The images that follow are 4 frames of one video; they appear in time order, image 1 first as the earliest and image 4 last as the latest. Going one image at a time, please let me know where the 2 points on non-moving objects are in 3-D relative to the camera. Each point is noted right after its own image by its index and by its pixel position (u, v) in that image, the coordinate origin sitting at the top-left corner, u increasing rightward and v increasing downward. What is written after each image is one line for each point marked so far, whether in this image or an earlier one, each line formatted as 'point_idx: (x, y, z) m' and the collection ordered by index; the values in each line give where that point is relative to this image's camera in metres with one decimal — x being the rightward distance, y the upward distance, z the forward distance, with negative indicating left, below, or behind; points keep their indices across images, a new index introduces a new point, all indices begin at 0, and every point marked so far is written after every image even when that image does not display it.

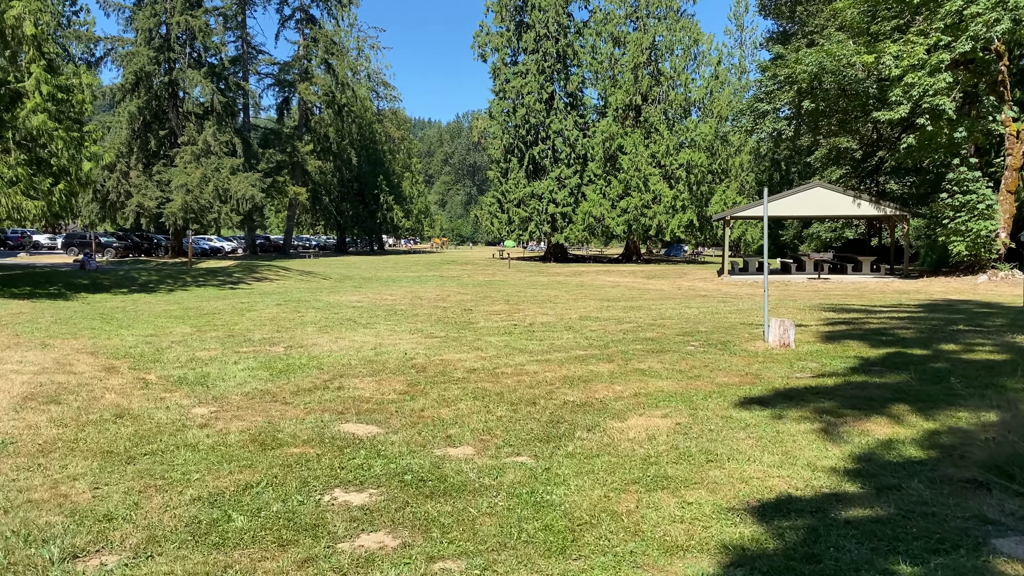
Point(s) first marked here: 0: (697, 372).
0: (+1.6, -0.7, +6.8) m
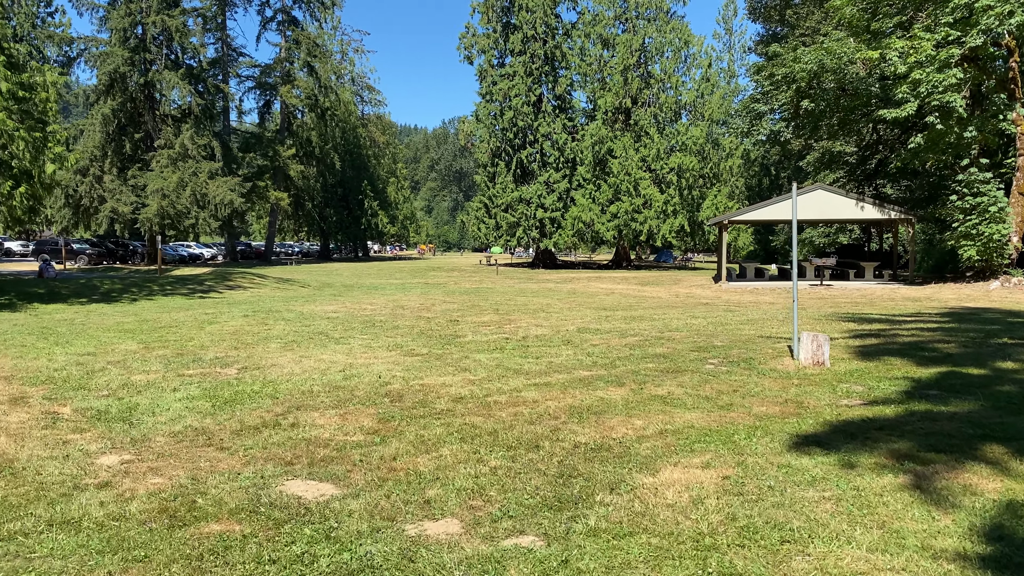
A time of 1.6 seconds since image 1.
0: (+1.5, -0.8, +5.7) m
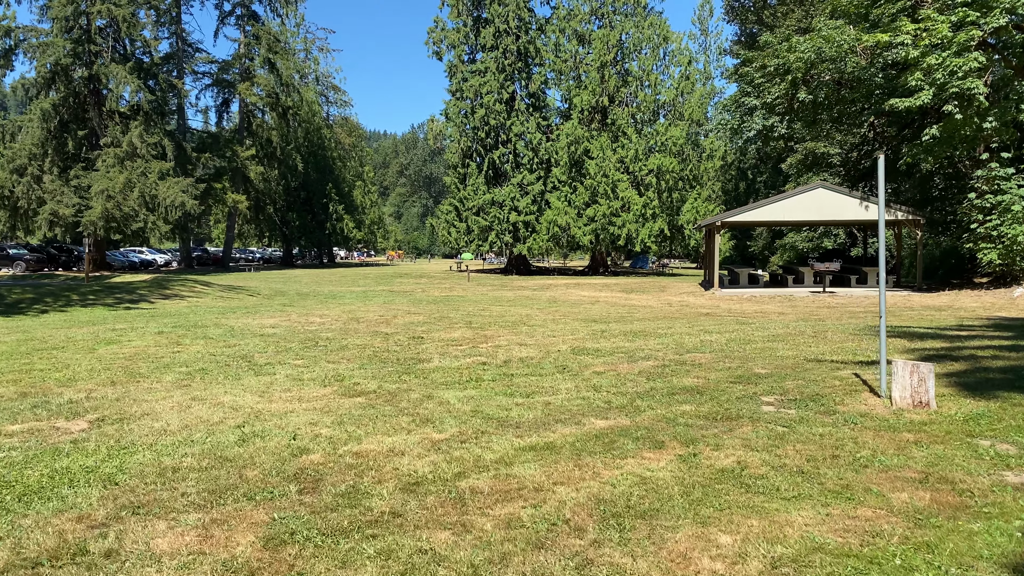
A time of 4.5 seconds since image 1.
0: (+1.5, -0.8, +3.6) m
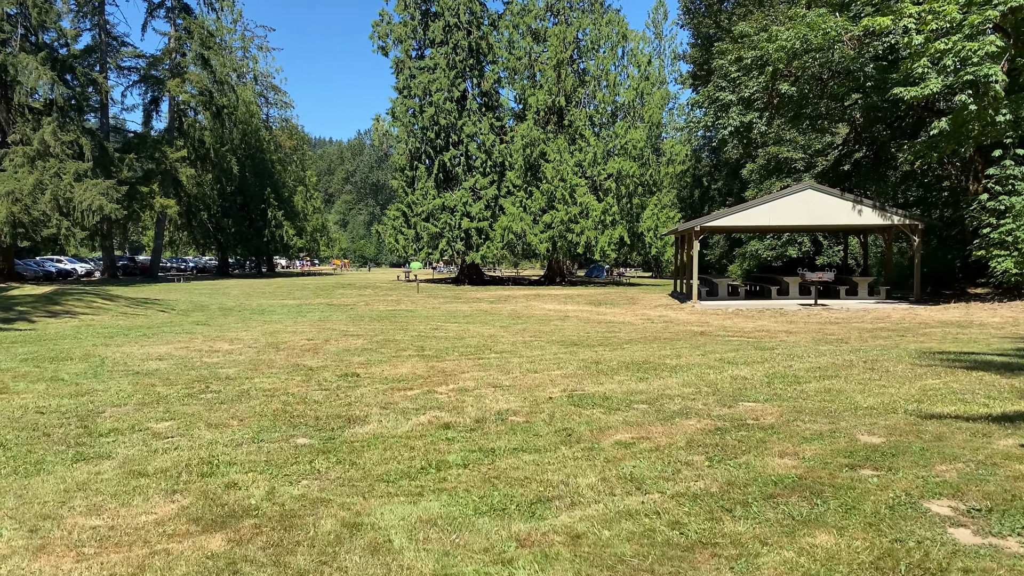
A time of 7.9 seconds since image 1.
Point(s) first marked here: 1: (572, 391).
0: (+1.5, -0.9, +1.3) m
1: (+0.5, -0.8, +6.2) m
